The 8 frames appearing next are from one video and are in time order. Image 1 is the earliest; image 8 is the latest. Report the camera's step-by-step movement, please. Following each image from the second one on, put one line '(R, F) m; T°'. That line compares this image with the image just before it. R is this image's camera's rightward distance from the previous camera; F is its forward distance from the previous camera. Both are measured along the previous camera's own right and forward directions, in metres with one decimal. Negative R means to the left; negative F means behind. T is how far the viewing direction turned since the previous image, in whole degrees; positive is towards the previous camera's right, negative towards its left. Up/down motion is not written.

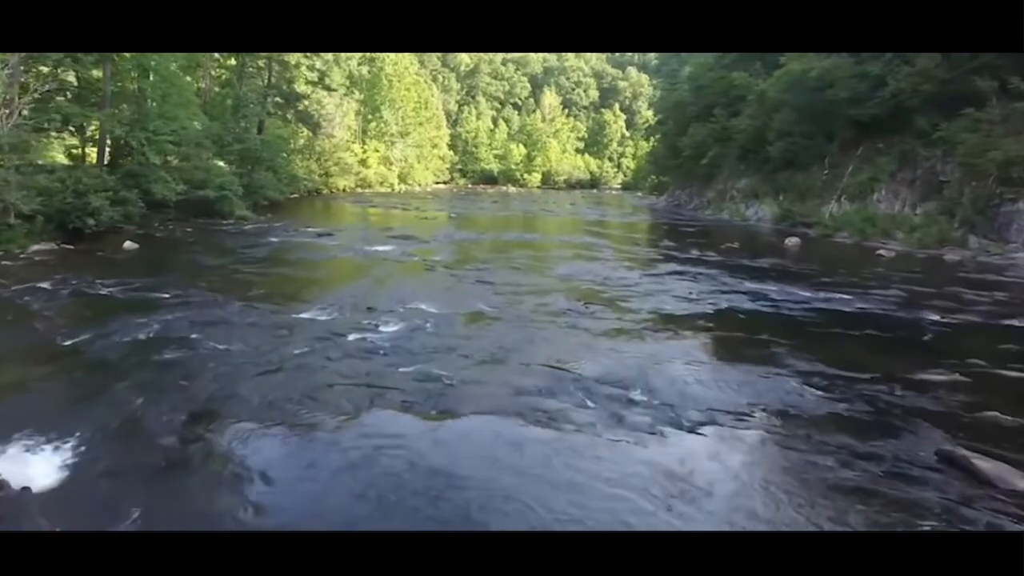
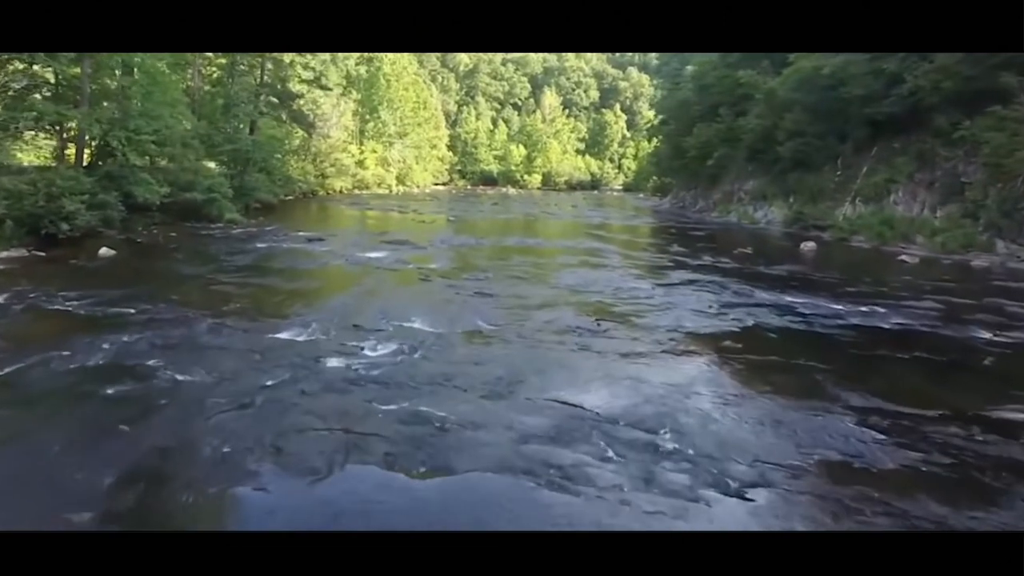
(0.0, +0.7) m; 0°
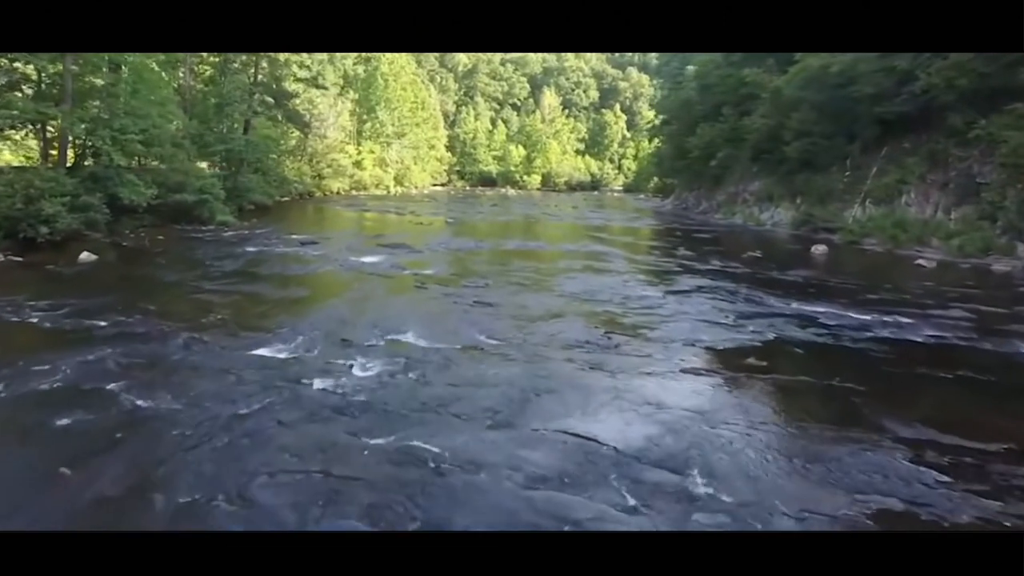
(0.0, +0.5) m; 0°
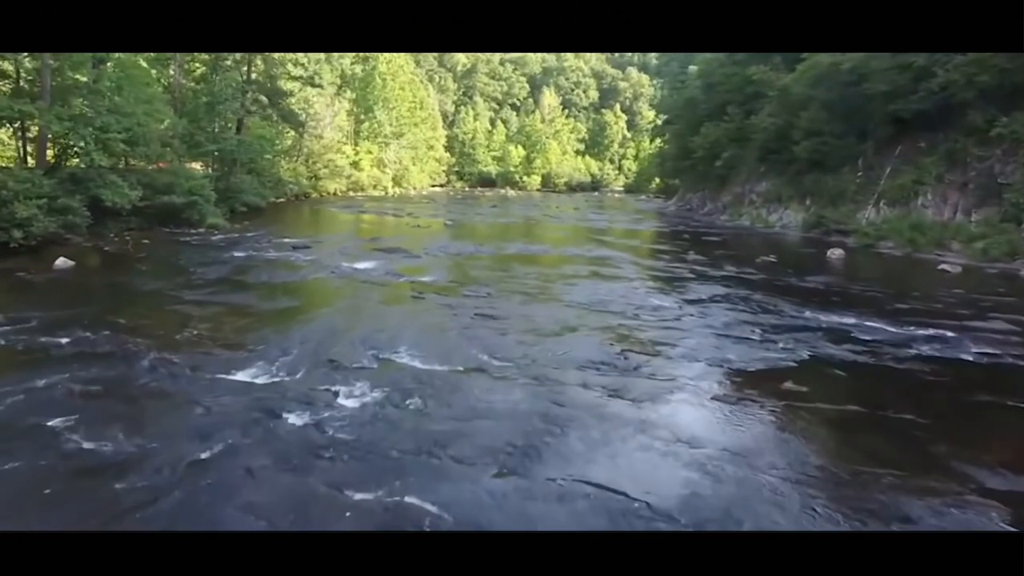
(0.0, +0.6) m; 0°
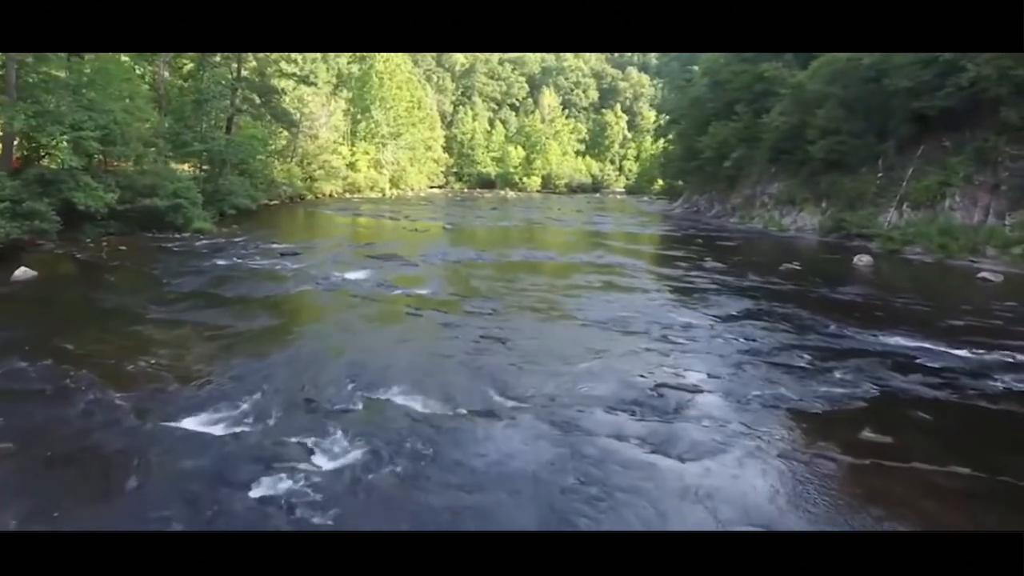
(-0.1, +0.8) m; 0°
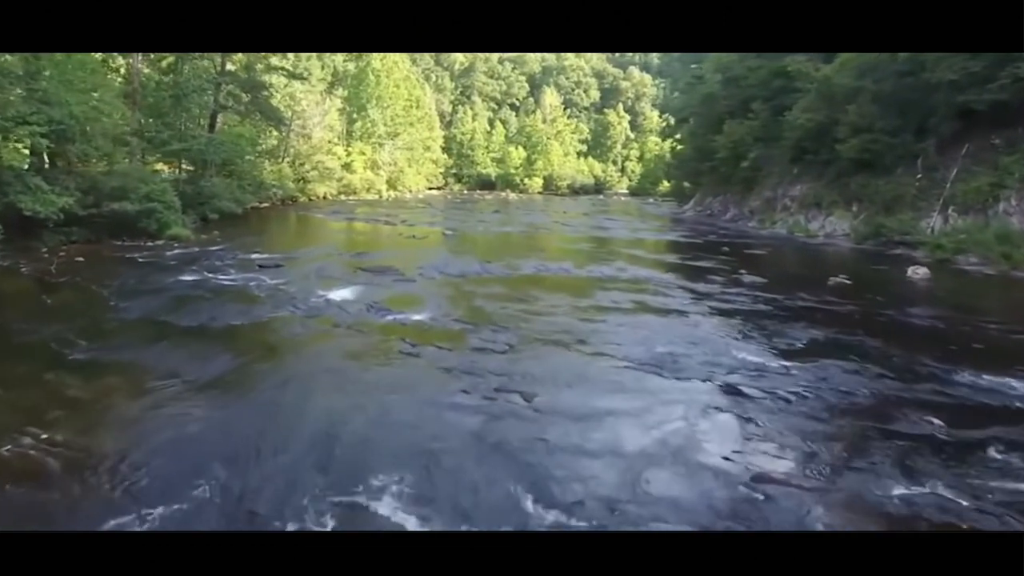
(-0.1, +1.4) m; 0°
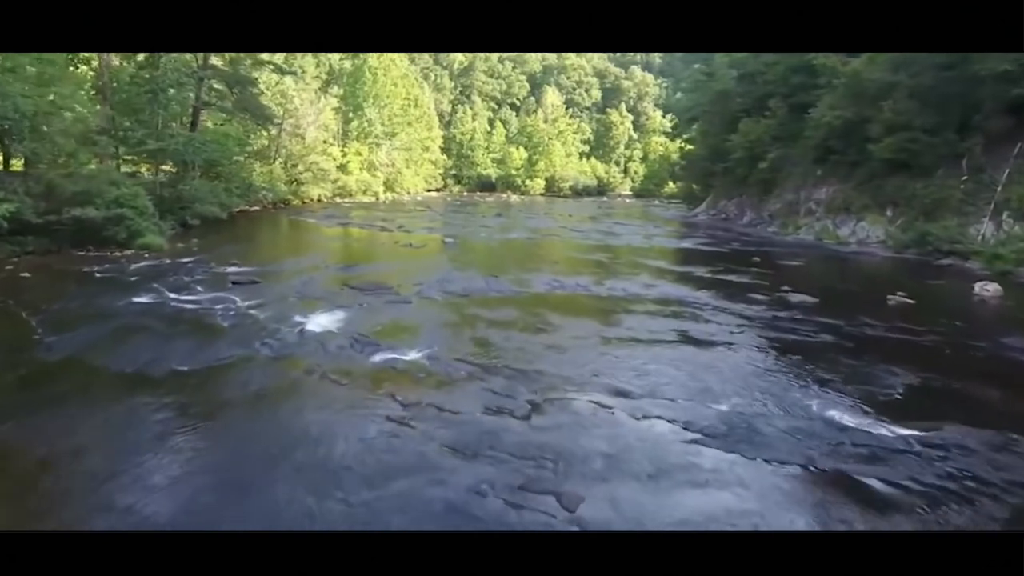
(-0.1, +1.3) m; 0°
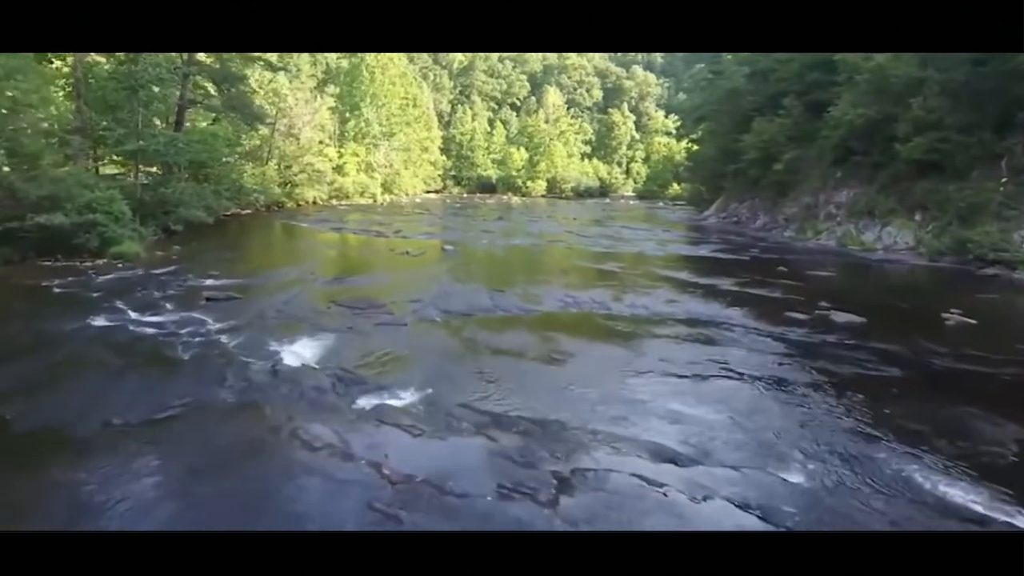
(-0.1, +1.0) m; 0°
